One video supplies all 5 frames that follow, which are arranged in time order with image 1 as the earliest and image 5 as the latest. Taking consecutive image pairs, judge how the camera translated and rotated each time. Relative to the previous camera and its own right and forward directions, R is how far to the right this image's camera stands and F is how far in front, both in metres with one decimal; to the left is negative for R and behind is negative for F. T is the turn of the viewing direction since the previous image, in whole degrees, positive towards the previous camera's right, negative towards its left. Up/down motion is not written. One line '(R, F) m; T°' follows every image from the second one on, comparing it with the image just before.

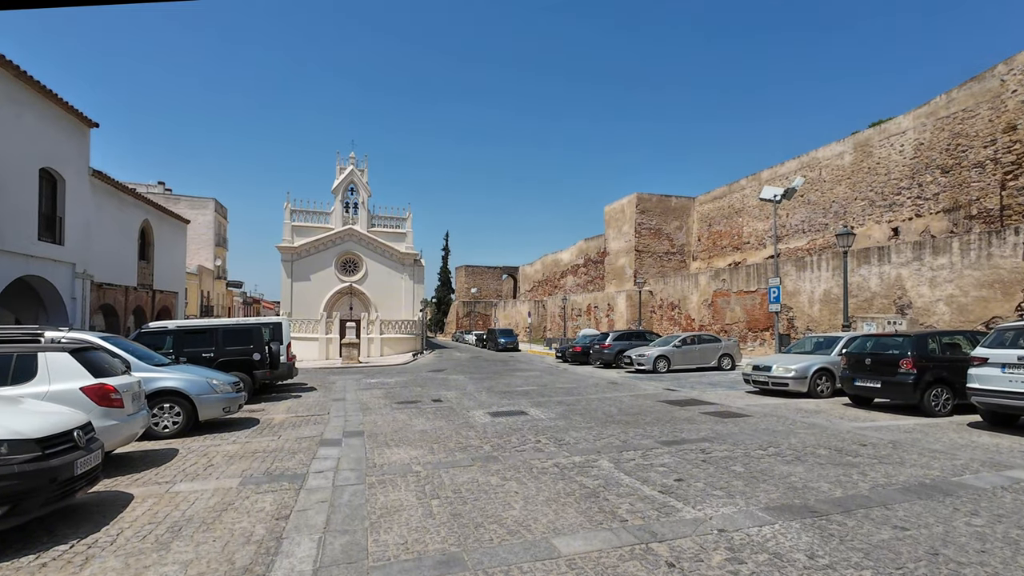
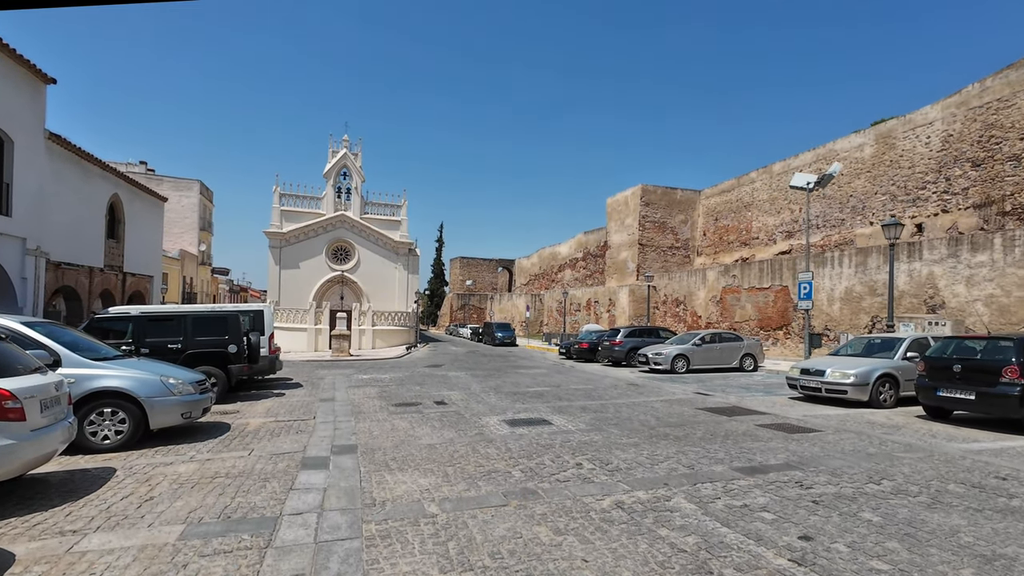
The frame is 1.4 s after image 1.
(-0.6, +1.6) m; +1°
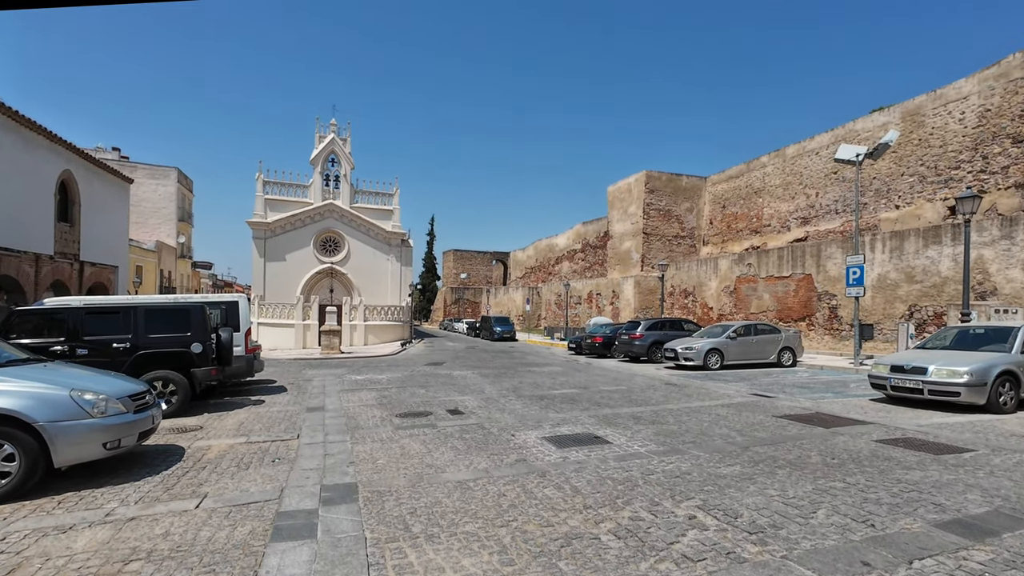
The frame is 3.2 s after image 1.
(-0.7, +2.0) m; +1°
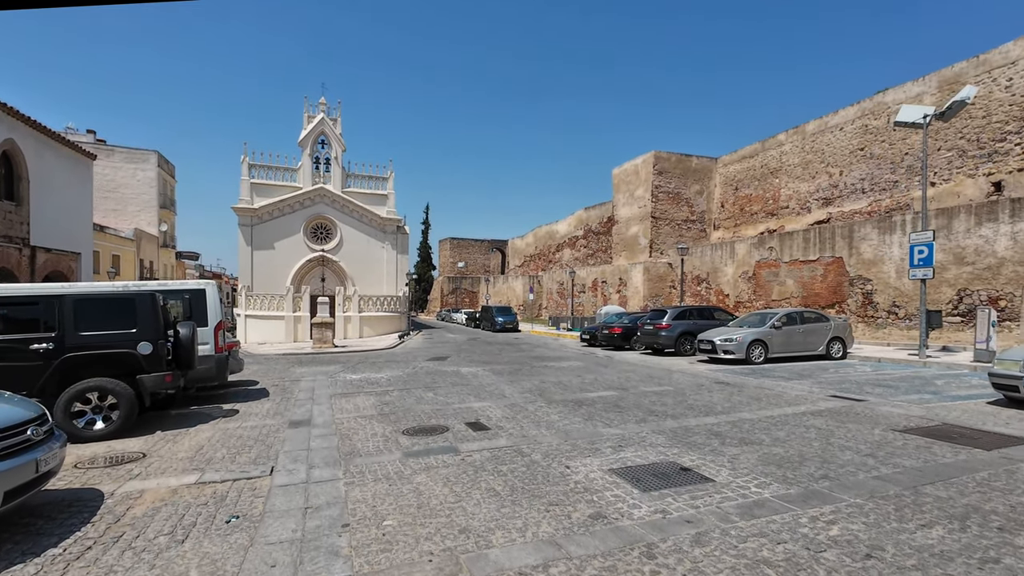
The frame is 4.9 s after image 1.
(-0.6, +2.0) m; +1°
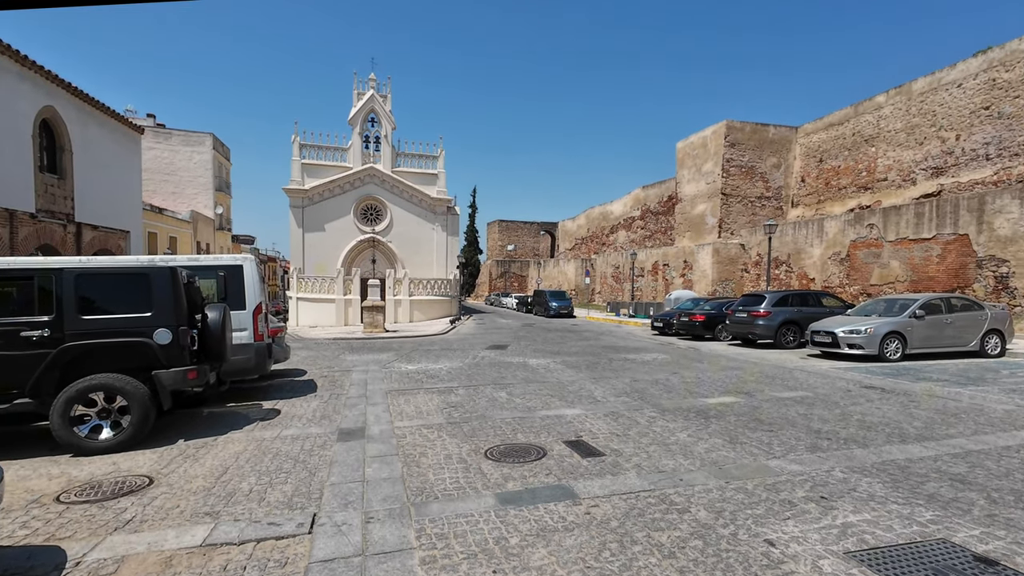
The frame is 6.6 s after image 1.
(-0.8, +1.9) m; -5°
